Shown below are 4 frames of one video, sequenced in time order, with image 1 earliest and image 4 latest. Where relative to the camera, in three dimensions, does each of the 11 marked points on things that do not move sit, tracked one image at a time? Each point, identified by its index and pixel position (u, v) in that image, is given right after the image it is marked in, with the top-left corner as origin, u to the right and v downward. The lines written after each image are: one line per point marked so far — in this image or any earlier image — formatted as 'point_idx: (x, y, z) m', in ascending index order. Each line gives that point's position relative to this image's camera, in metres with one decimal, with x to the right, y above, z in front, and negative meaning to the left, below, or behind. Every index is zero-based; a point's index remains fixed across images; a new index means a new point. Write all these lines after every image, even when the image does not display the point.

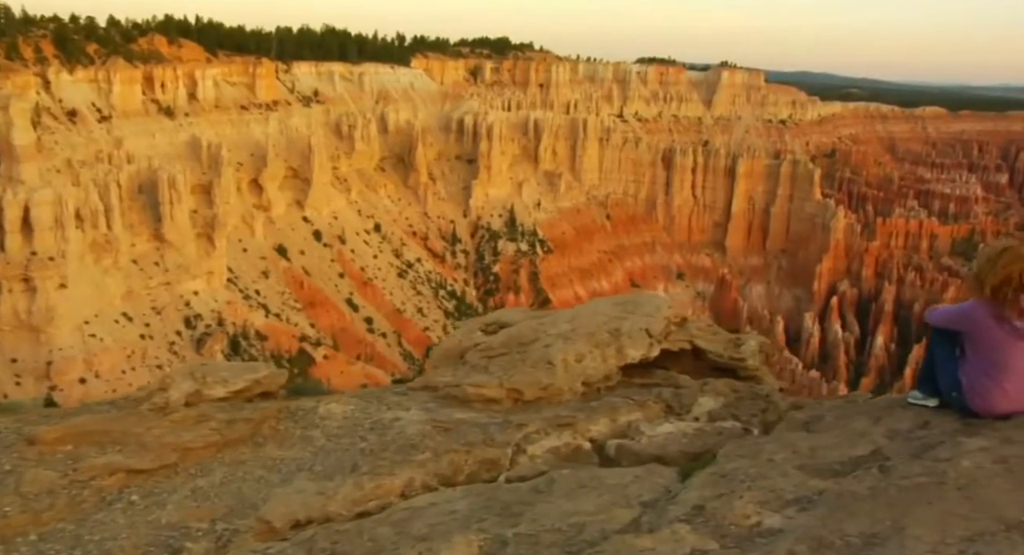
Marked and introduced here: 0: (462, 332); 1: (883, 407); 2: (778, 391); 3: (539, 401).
0: (-0.6, -0.6, +7.9) m
1: (+2.7, -1.0, +5.8) m
2: (+2.6, -1.1, +7.8) m
3: (+0.2, -1.1, +6.7) m
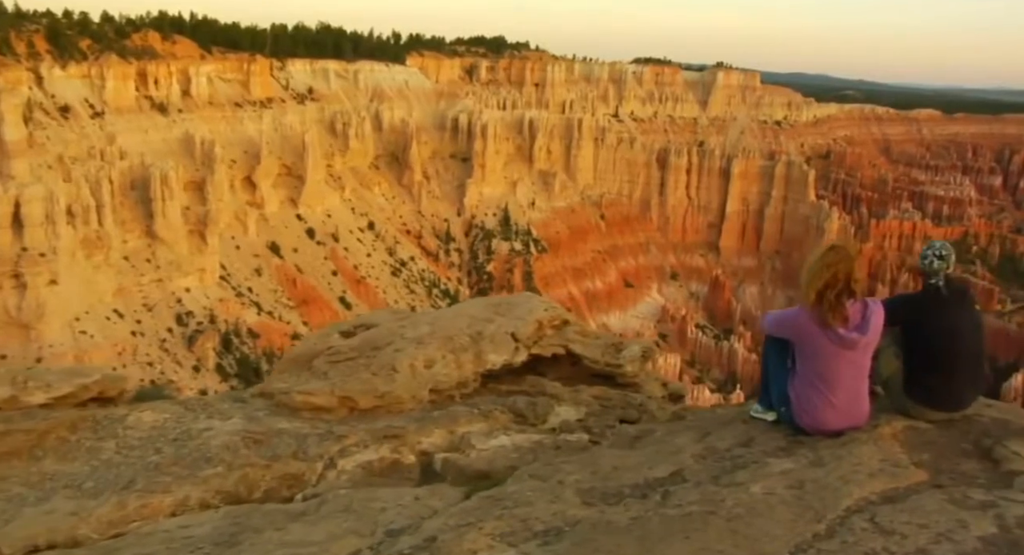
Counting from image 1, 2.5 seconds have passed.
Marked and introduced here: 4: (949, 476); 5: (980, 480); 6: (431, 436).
0: (-1.9, -0.6, +7.4) m
1: (+1.4, -1.0, +5.3) m
2: (+1.3, -1.2, +7.3) m
3: (-1.1, -1.0, +6.2) m
4: (+2.3, -1.1, +4.1) m
5: (+2.5, -1.1, +4.1) m
6: (-0.6, -1.2, +5.8) m
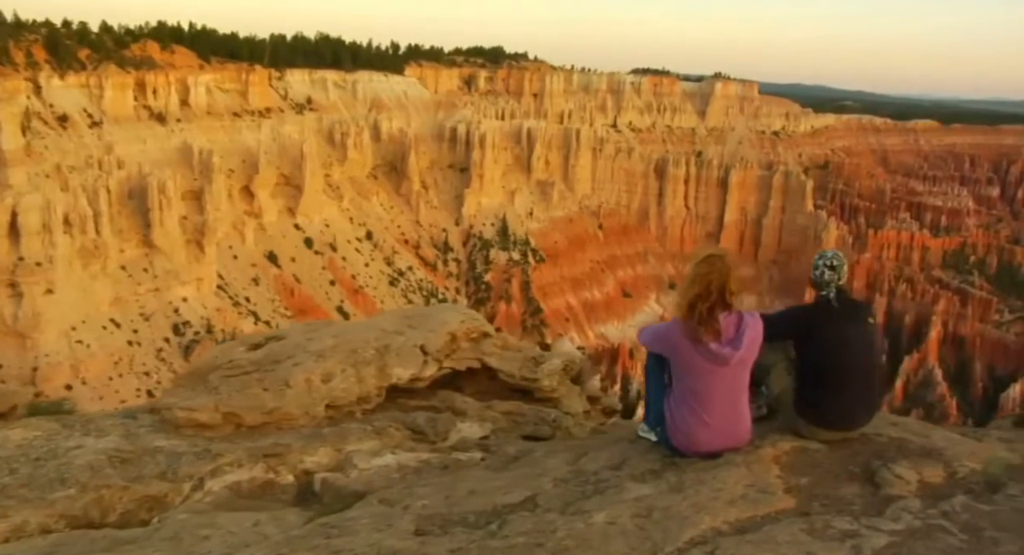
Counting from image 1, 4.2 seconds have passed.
0: (-2.7, -0.7, +7.1) m
1: (+0.6, -1.0, +5.0) m
2: (+0.5, -1.2, +7.0) m
3: (-1.9, -1.1, +5.9) m
4: (+1.5, -1.1, +3.8) m
5: (+1.7, -1.1, +3.8) m
6: (-1.4, -1.3, +5.5) m
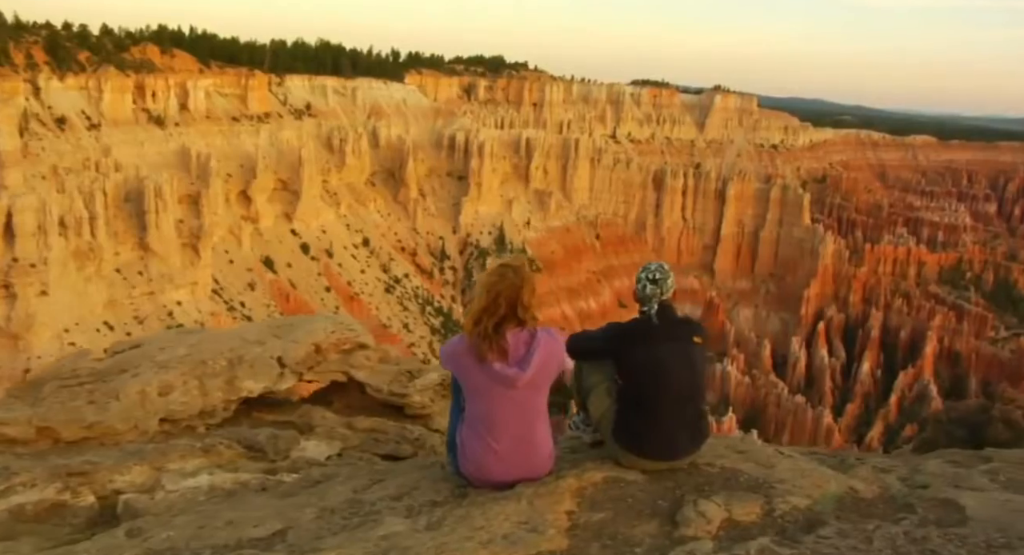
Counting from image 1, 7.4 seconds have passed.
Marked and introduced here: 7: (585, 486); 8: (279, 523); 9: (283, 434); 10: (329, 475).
0: (-3.8, -0.7, +6.7) m
1: (-0.5, -1.1, +4.6) m
2: (-0.6, -1.3, +6.6) m
3: (-3.0, -1.2, +5.5) m
4: (+0.4, -1.2, +3.4) m
5: (+0.5, -1.2, +3.4) m
6: (-2.5, -1.3, +5.1) m
7: (+0.4, -1.1, +4.0) m
8: (-1.1, -1.1, +3.6) m
9: (-1.7, -1.2, +5.9) m
10: (-1.1, -1.2, +4.8) m
